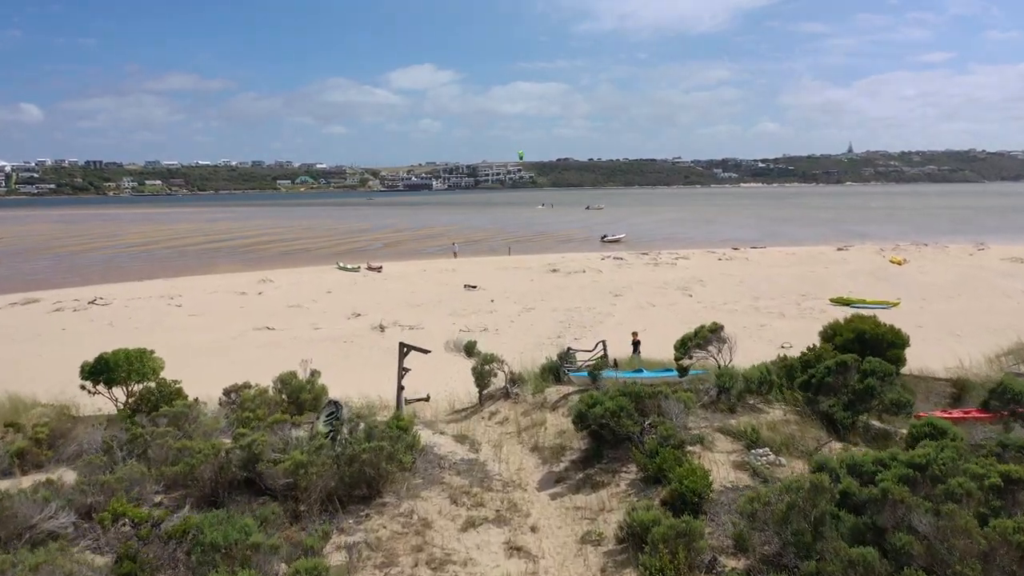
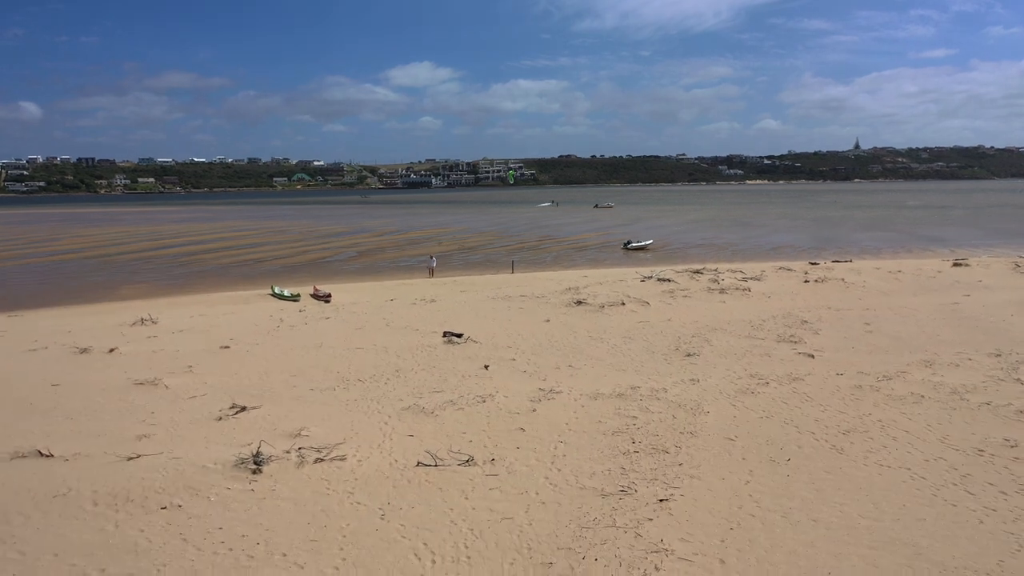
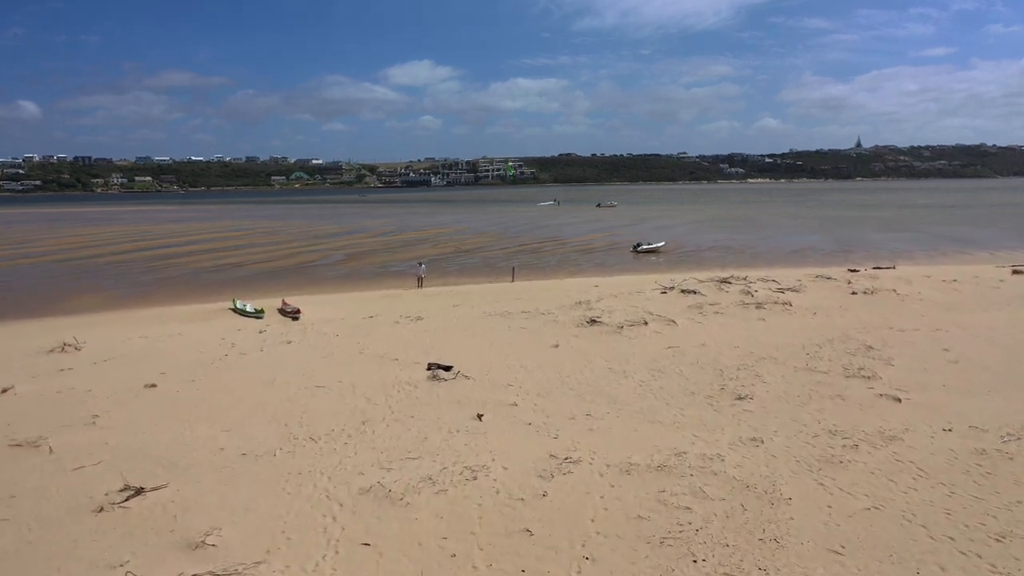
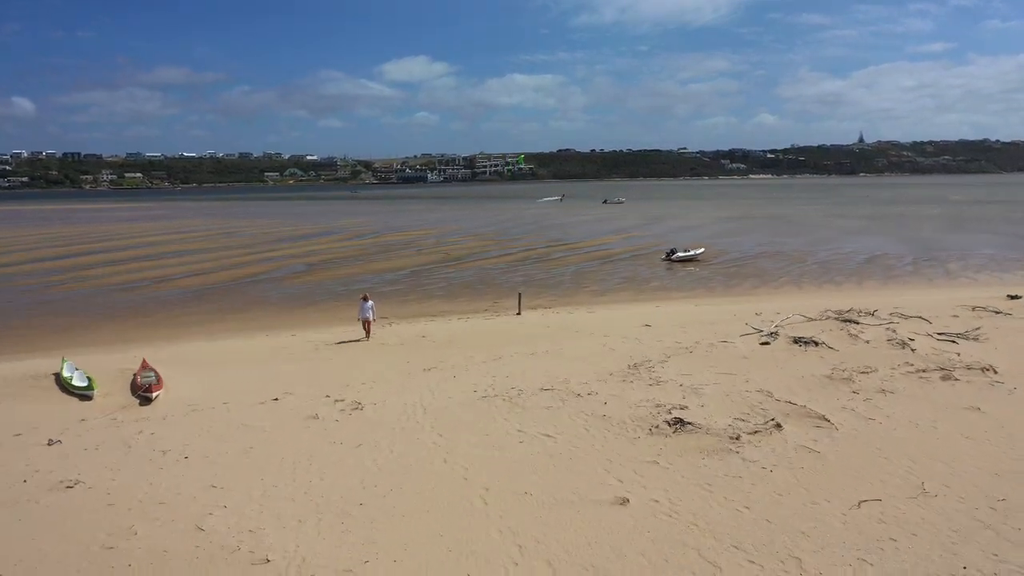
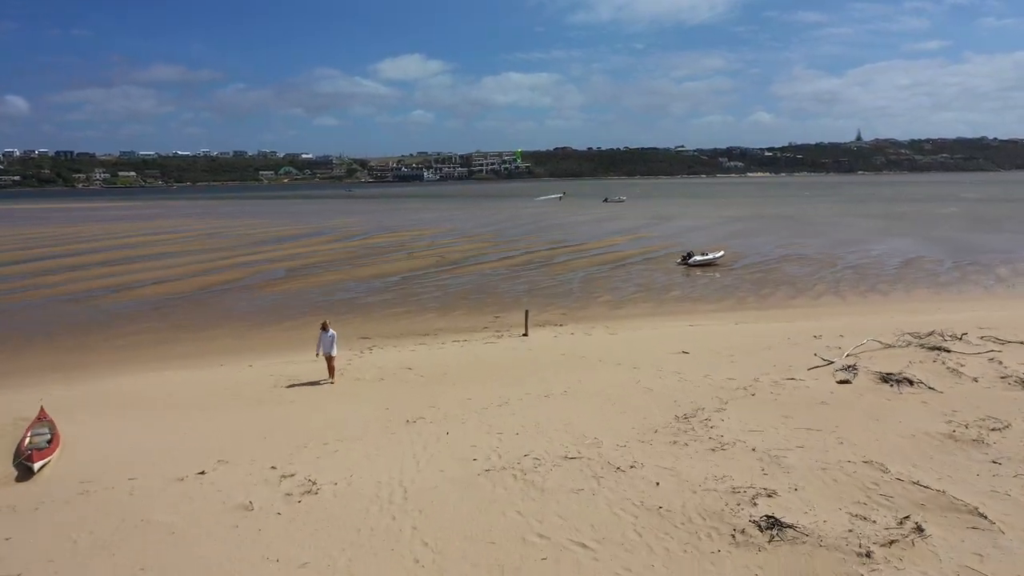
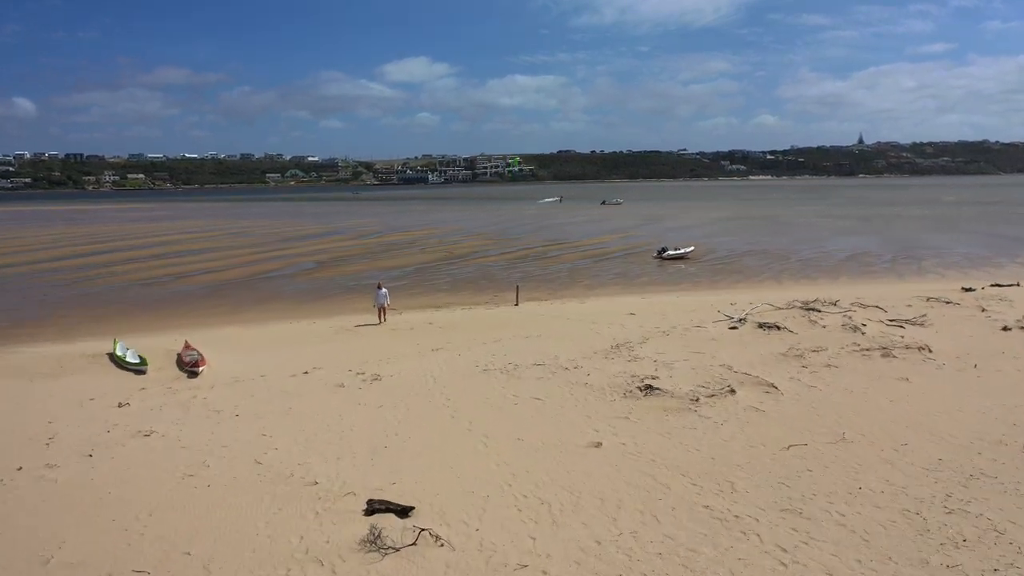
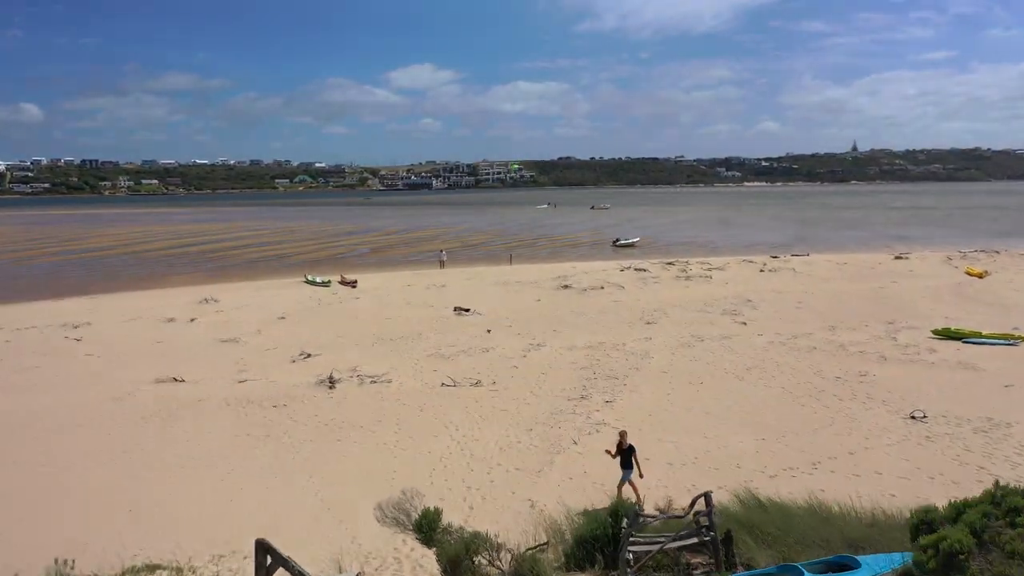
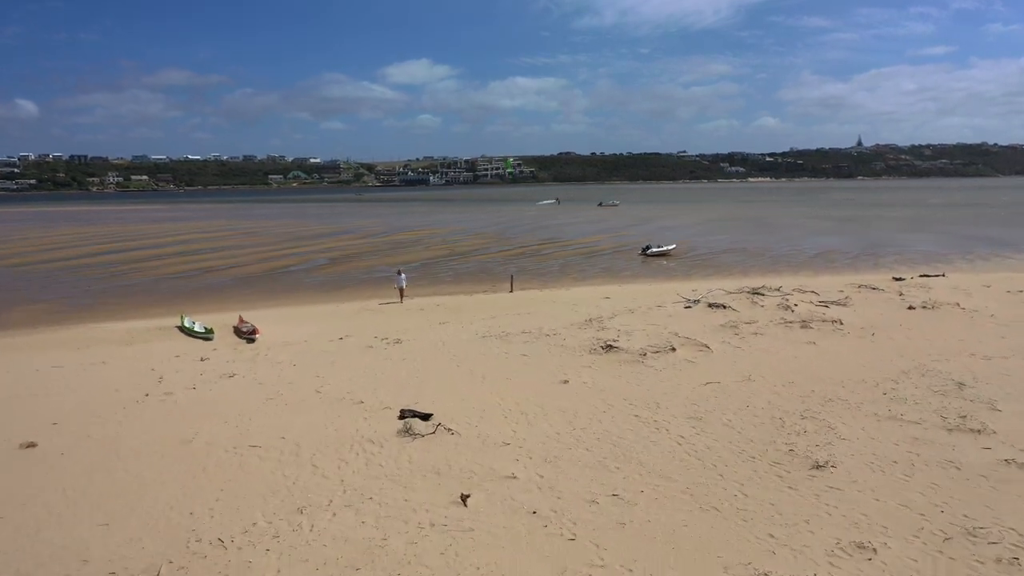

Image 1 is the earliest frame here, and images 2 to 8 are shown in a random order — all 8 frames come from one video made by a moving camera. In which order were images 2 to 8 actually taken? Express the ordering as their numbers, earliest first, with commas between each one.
7, 2, 3, 8, 6, 4, 5
